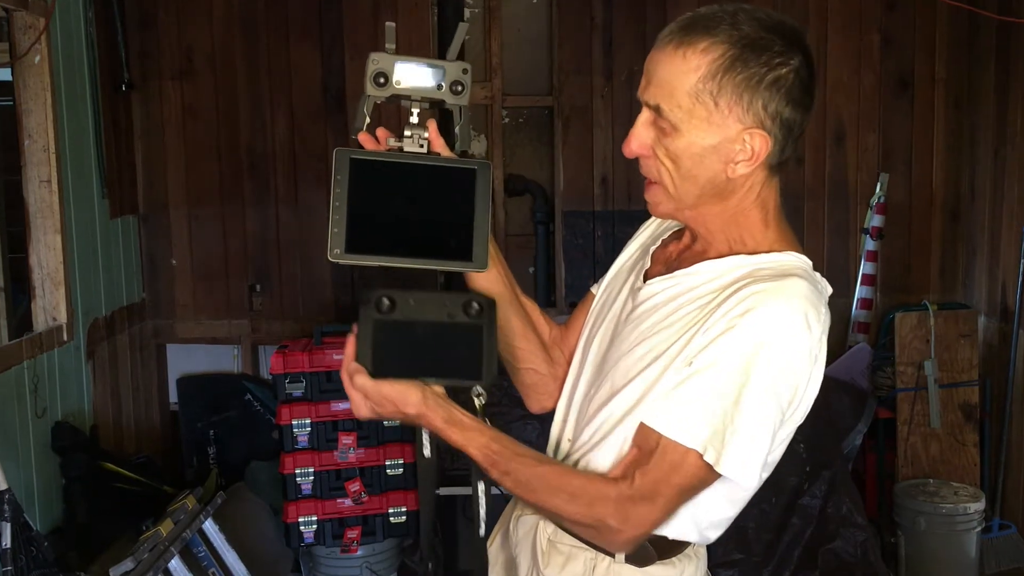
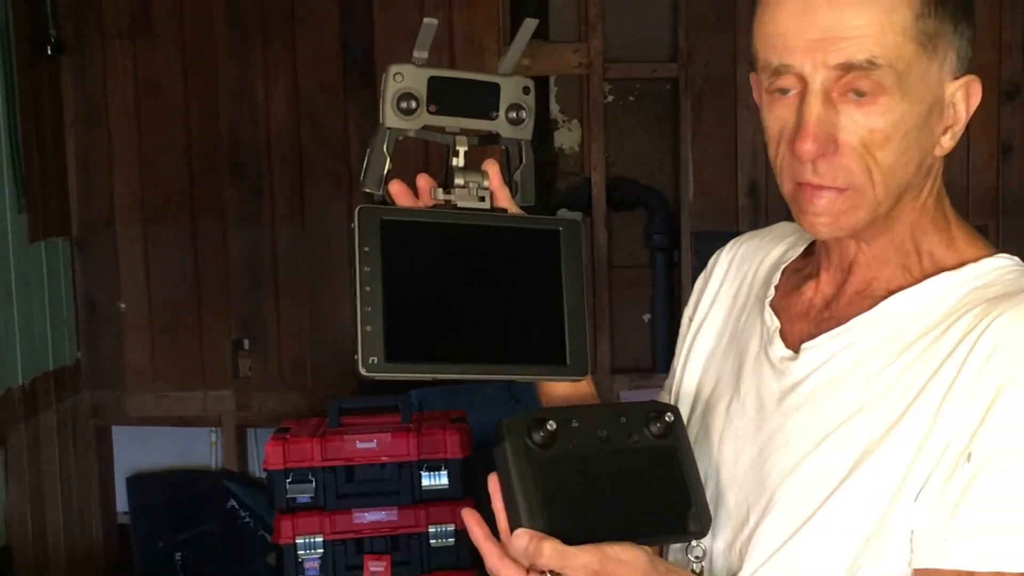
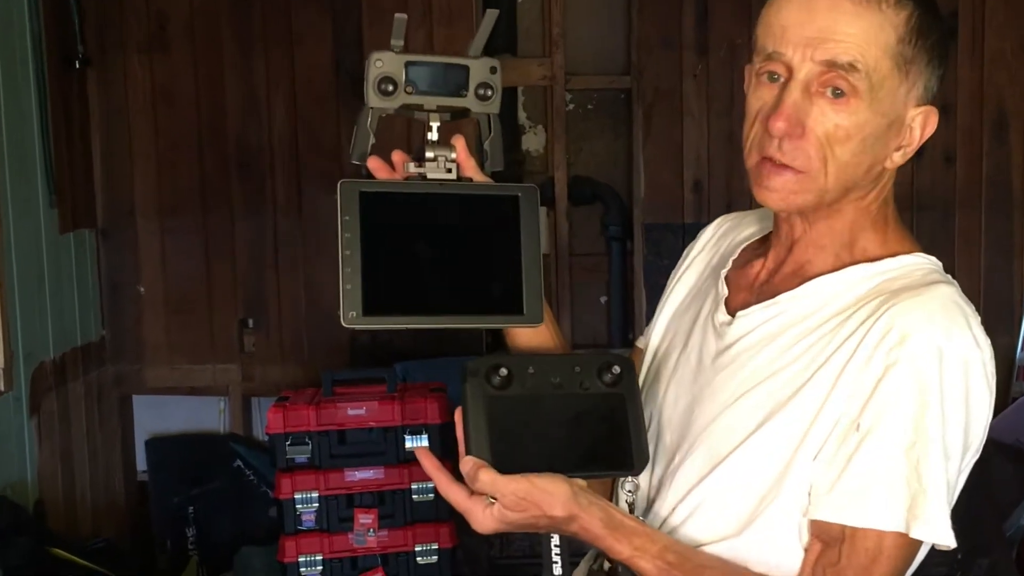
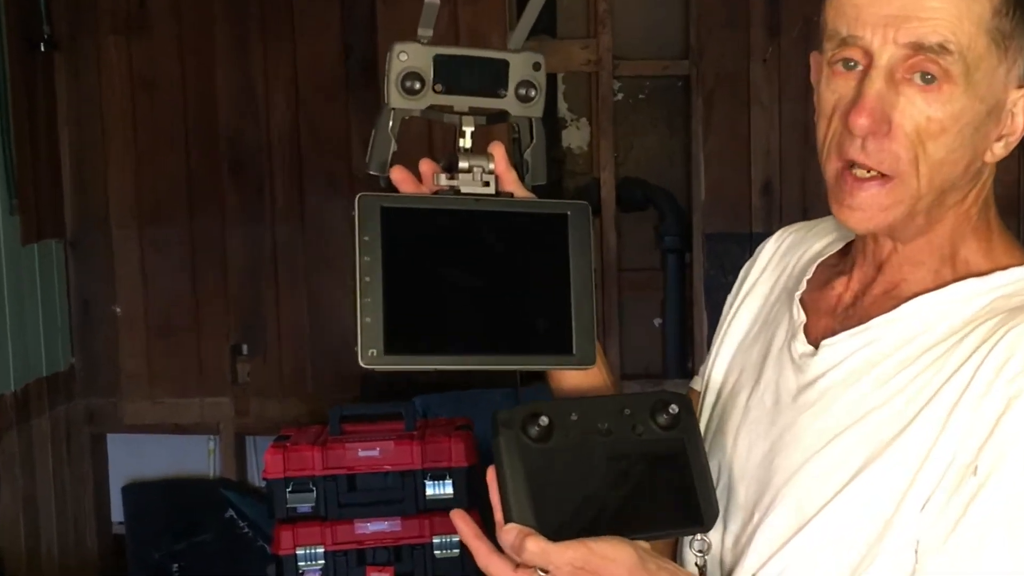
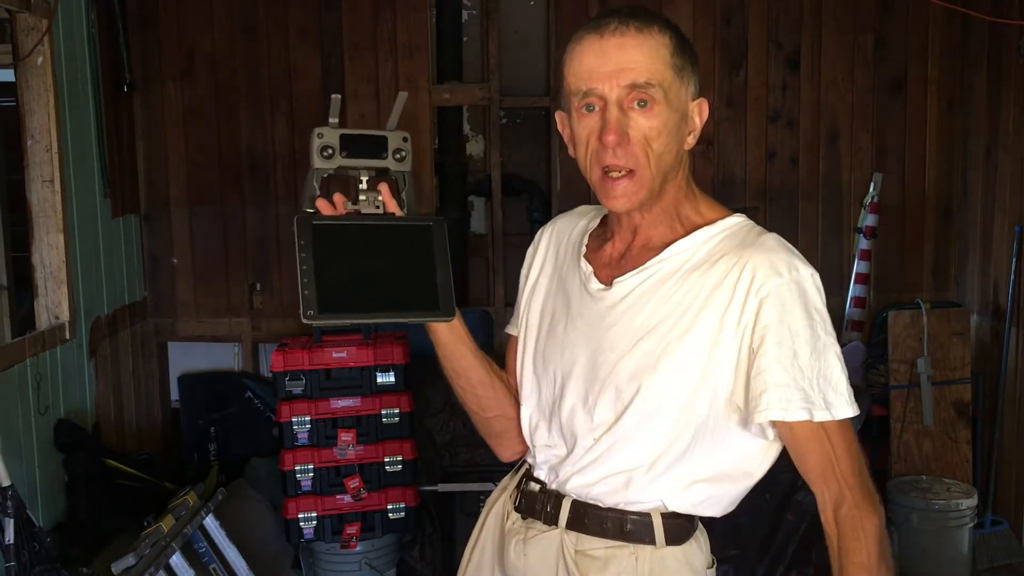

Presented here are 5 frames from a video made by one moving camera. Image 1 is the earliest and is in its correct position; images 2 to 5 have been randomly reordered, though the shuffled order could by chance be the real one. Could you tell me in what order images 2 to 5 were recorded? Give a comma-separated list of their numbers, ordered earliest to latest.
3, 4, 2, 5
